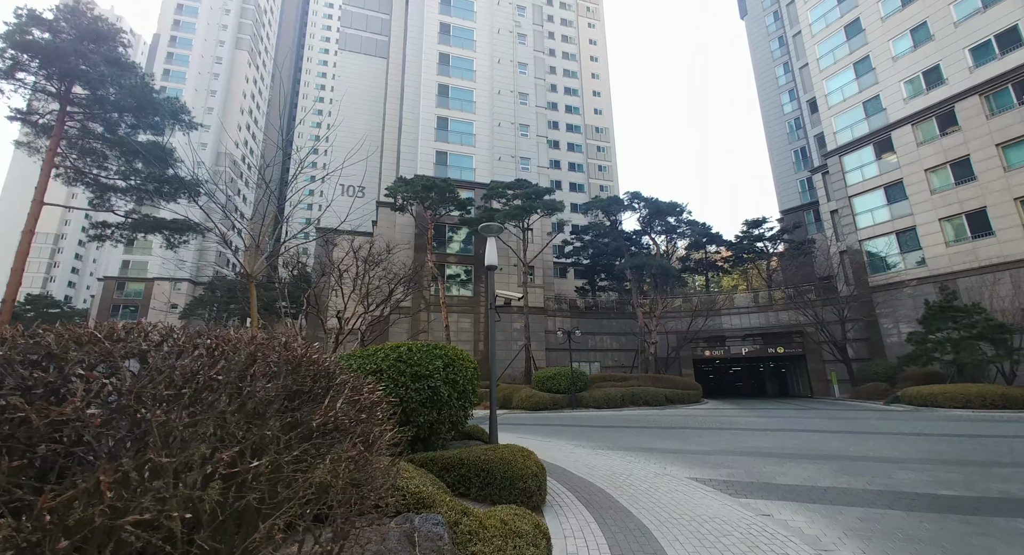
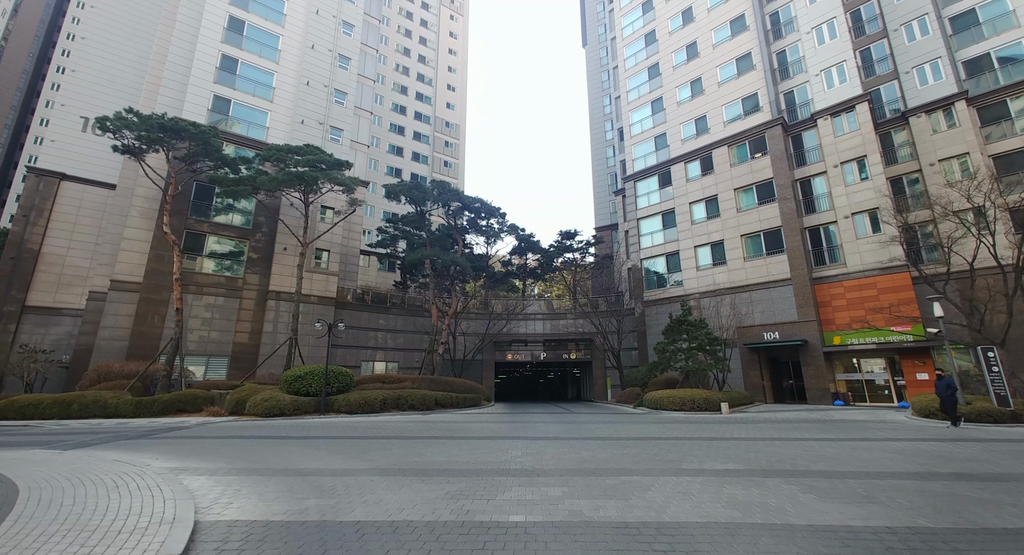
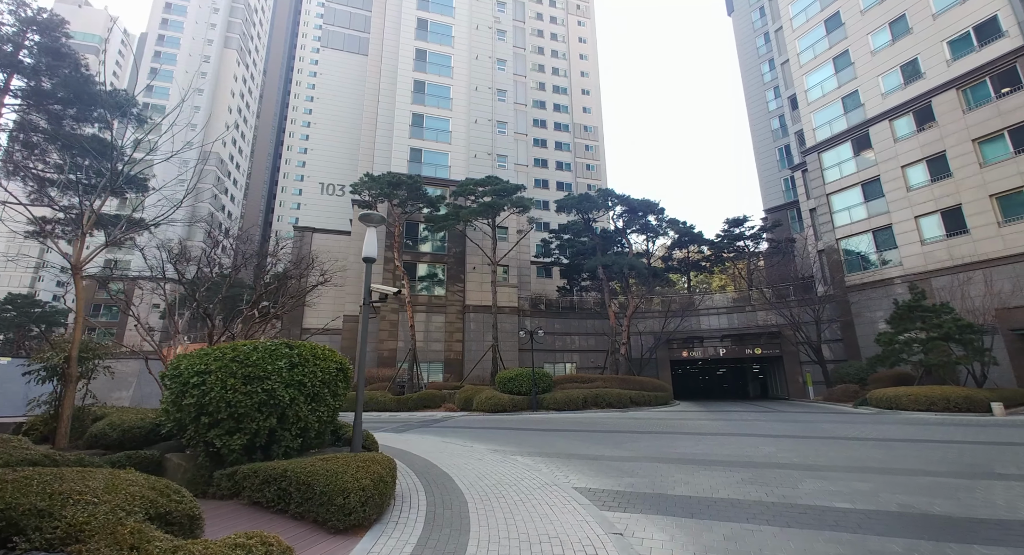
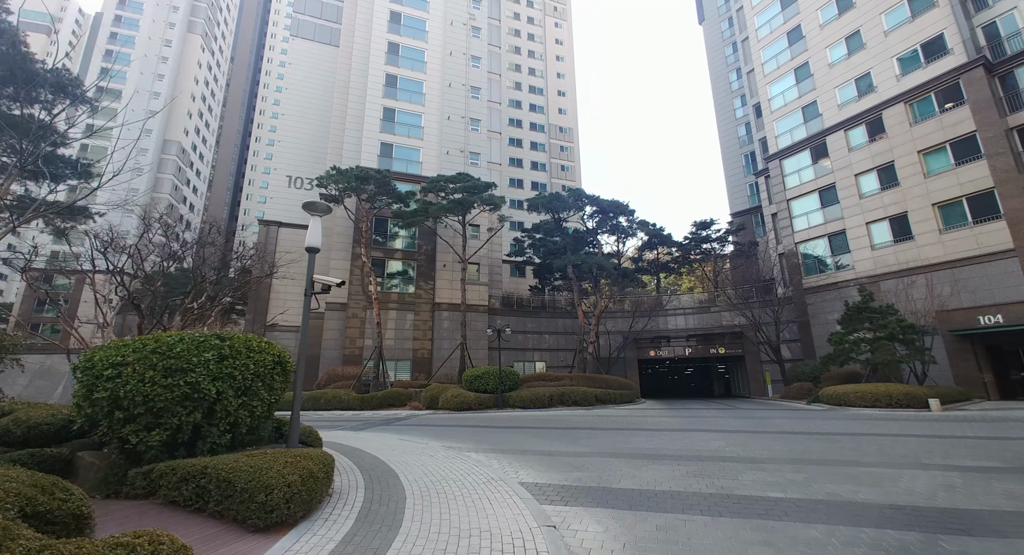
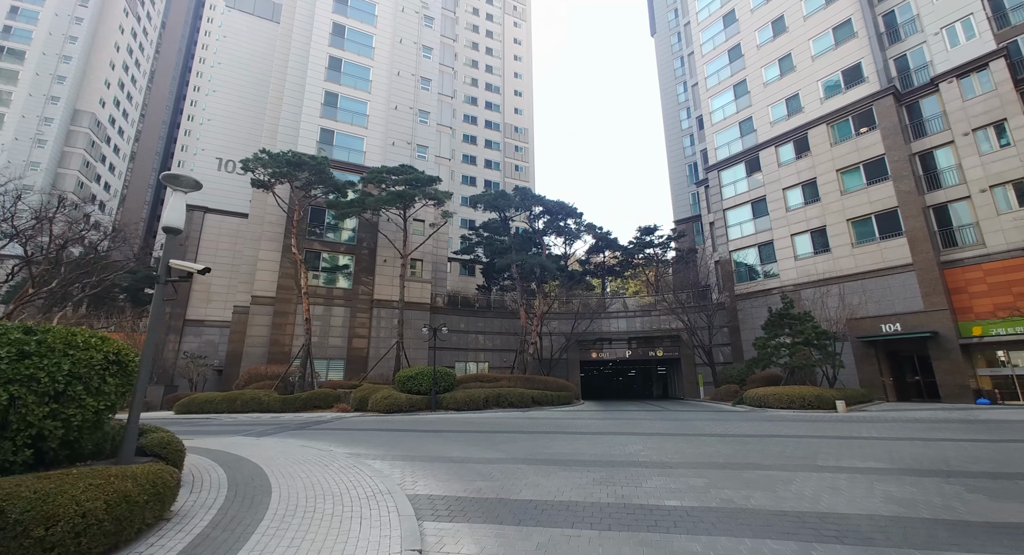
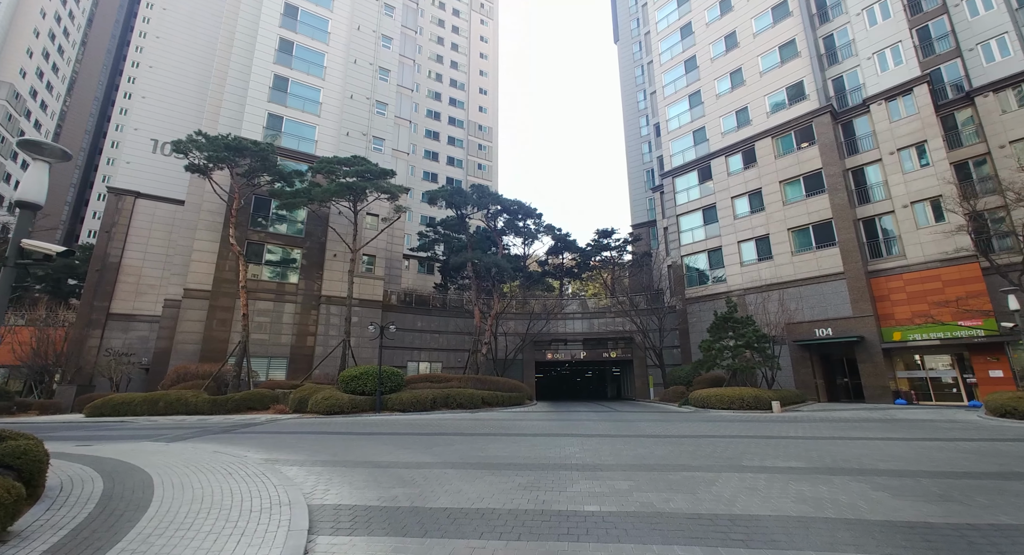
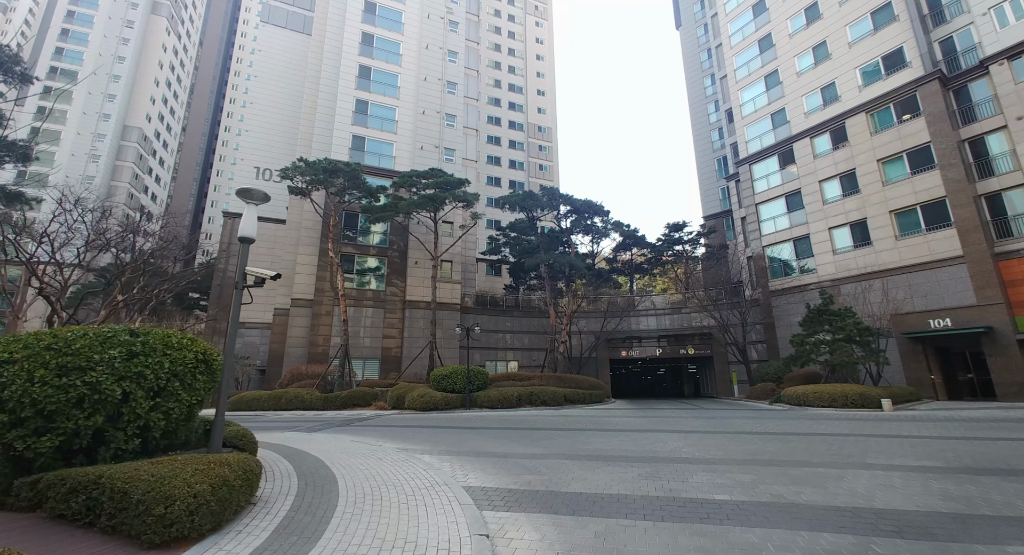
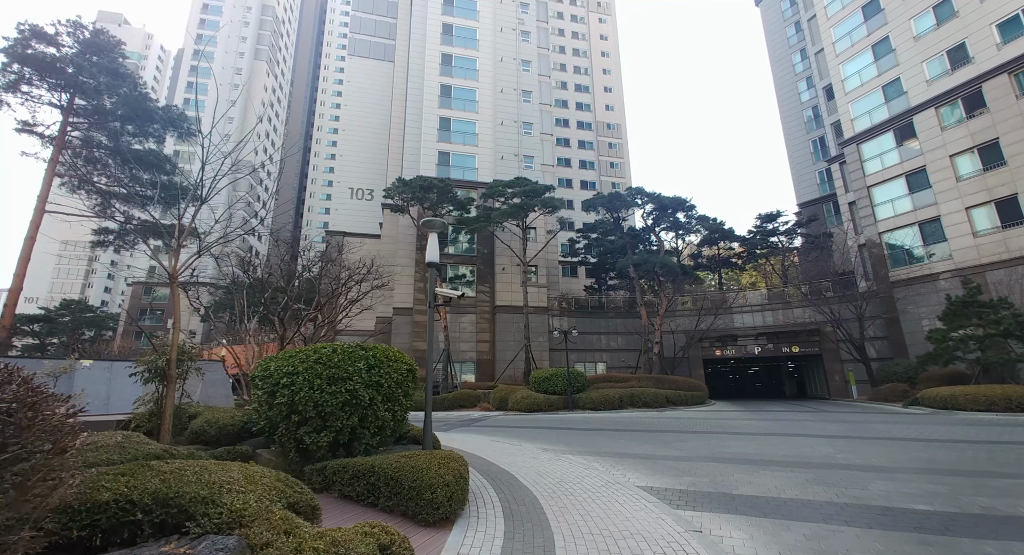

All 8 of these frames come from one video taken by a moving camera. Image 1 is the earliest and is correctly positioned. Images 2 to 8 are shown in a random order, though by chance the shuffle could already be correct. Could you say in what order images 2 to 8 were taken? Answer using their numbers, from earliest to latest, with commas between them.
8, 3, 4, 7, 5, 6, 2
